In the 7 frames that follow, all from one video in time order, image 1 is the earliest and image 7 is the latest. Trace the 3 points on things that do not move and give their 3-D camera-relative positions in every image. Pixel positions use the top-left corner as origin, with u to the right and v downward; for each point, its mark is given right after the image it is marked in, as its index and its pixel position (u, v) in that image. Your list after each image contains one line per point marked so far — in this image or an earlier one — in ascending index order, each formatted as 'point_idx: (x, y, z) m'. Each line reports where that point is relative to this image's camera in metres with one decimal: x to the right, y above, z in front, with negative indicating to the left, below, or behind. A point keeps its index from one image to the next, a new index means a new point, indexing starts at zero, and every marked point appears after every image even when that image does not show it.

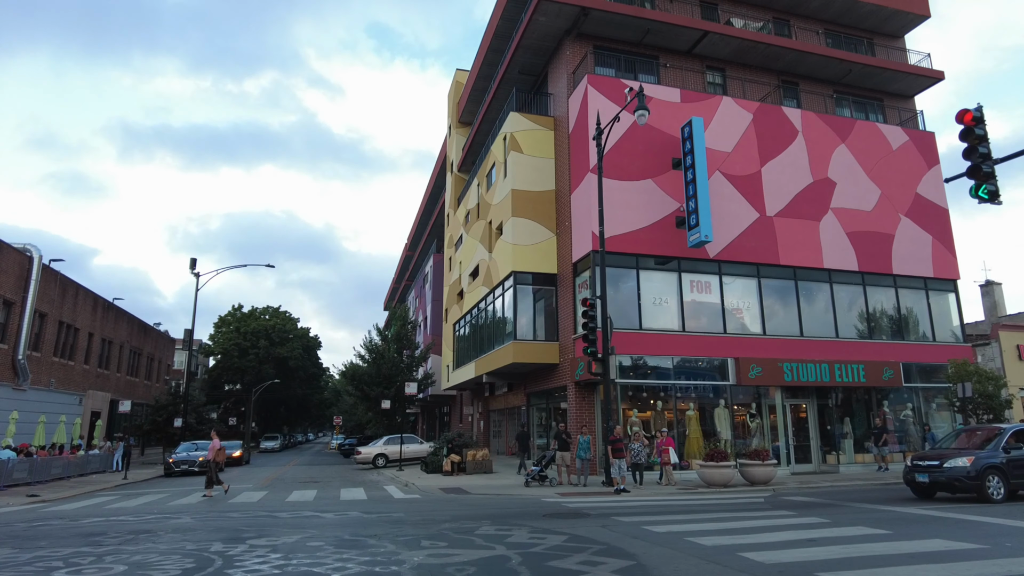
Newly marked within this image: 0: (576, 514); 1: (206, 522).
0: (+1.2, -4.3, +12.5) m
1: (-5.4, -4.1, +11.4) m
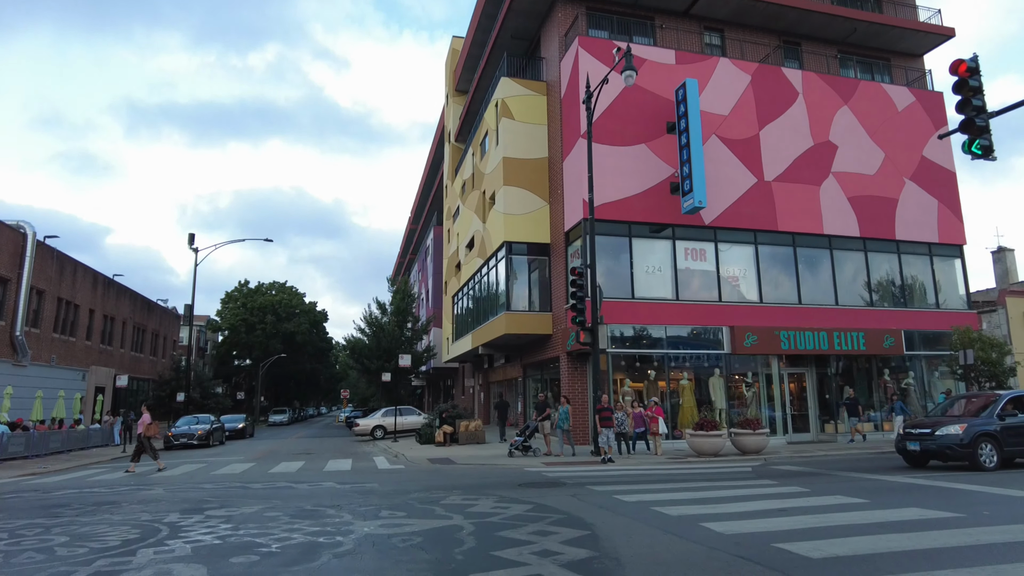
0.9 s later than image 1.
0: (+0.7, -3.6, +12.3) m
1: (-5.9, -3.6, +11.4) m
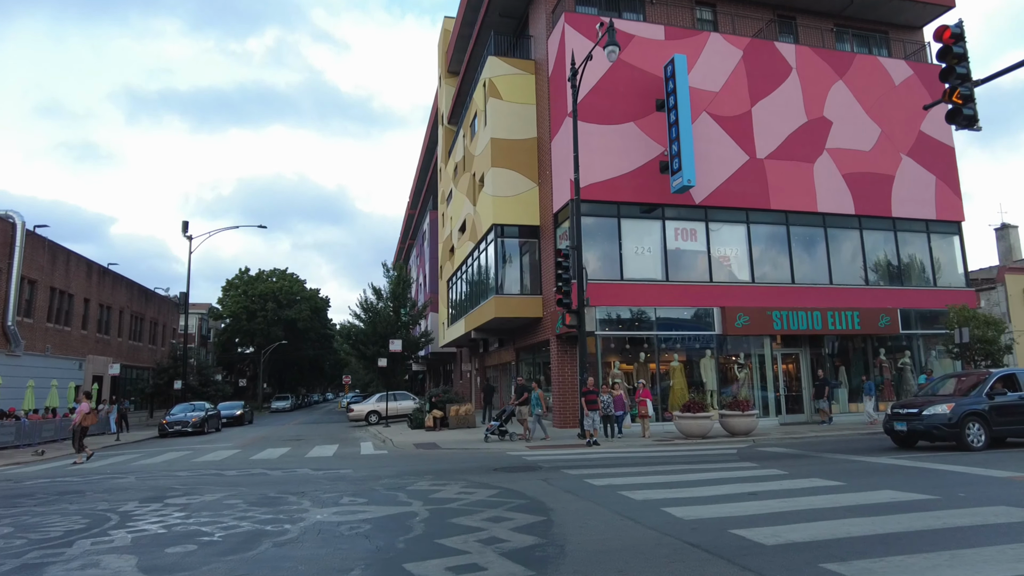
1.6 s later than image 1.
0: (+0.2, -3.3, +12.1) m
1: (-6.4, -3.4, +11.2) m
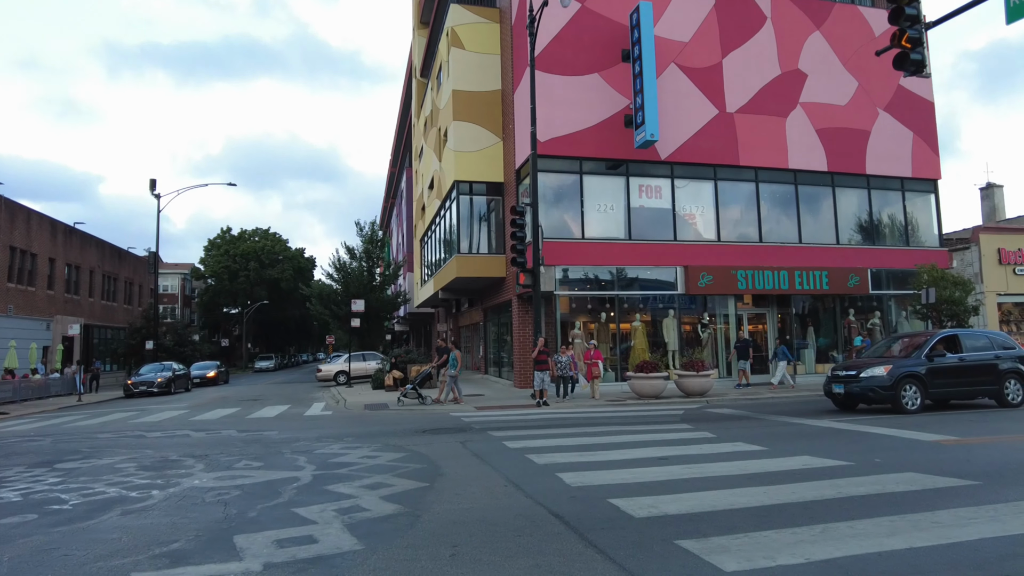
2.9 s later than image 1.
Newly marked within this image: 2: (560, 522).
0: (-1.0, -2.5, +11.7) m
1: (-7.7, -2.6, +10.9) m
2: (+0.4, -1.9, +5.3) m
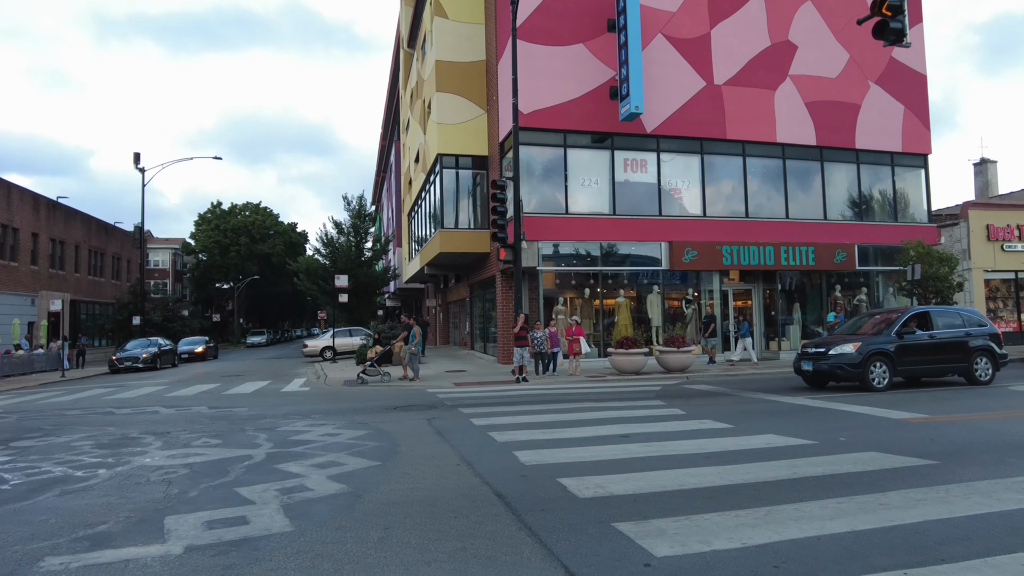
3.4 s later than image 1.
0: (-1.6, -2.1, +11.6) m
1: (-8.2, -2.2, +10.7) m
2: (-0.1, -1.7, +5.2) m
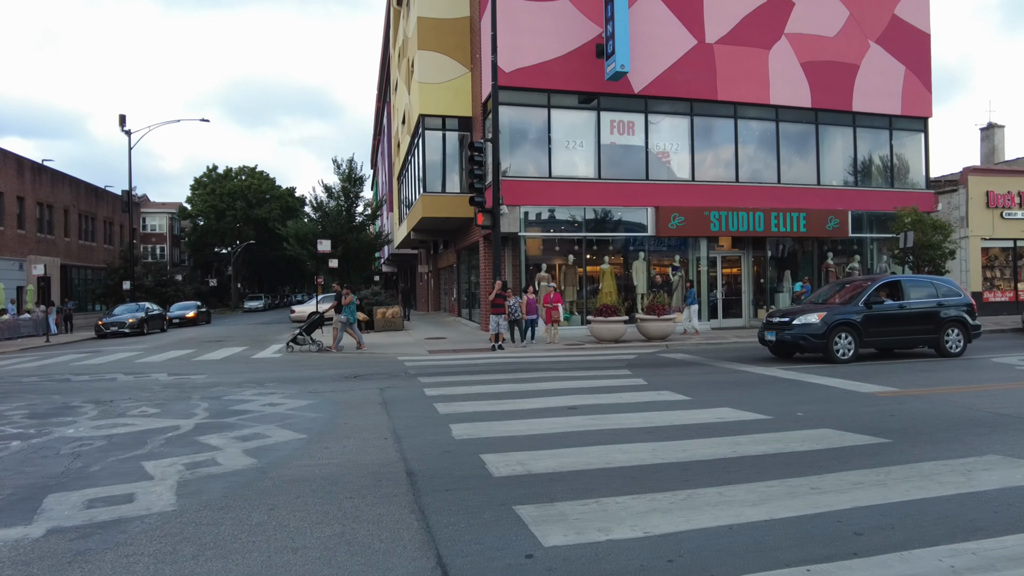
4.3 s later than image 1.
0: (-2.2, -1.5, +11.3) m
1: (-8.8, -1.6, +10.5) m
2: (-0.8, -1.5, +4.9) m
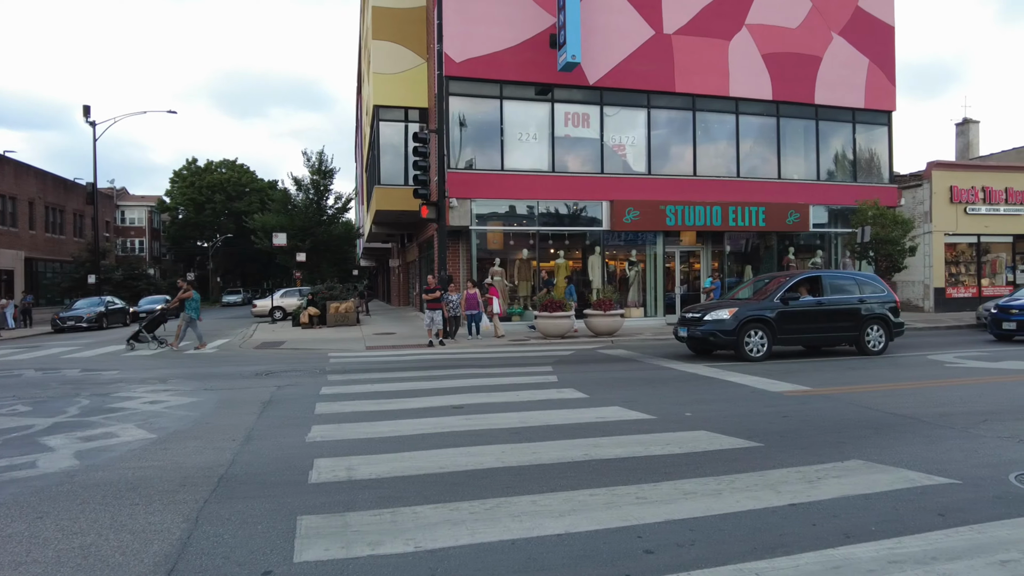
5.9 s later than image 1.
0: (-3.5, -1.4, +11.0) m
1: (-10.2, -1.5, +10.1) m
2: (-2.1, -1.4, +4.5) m
